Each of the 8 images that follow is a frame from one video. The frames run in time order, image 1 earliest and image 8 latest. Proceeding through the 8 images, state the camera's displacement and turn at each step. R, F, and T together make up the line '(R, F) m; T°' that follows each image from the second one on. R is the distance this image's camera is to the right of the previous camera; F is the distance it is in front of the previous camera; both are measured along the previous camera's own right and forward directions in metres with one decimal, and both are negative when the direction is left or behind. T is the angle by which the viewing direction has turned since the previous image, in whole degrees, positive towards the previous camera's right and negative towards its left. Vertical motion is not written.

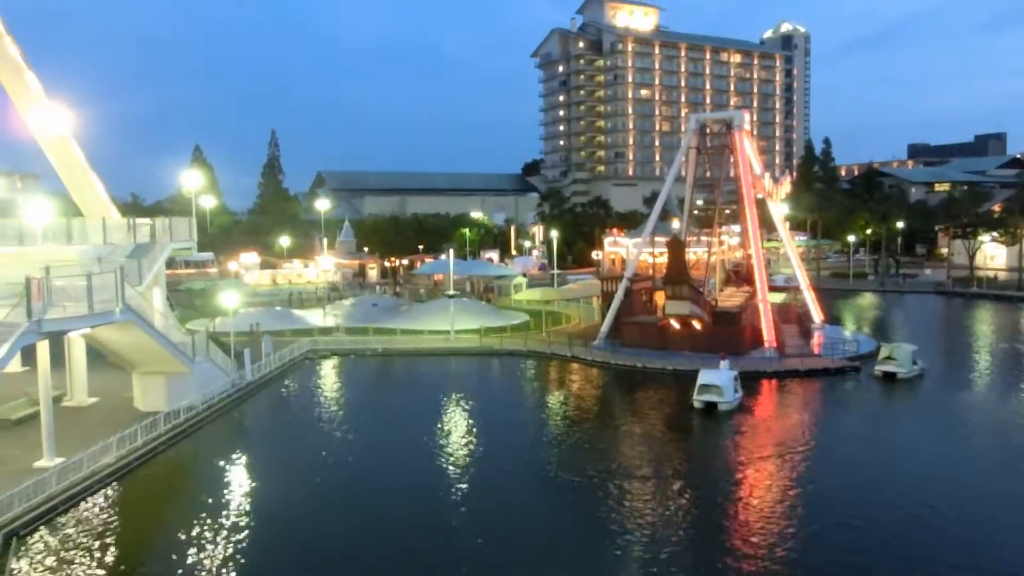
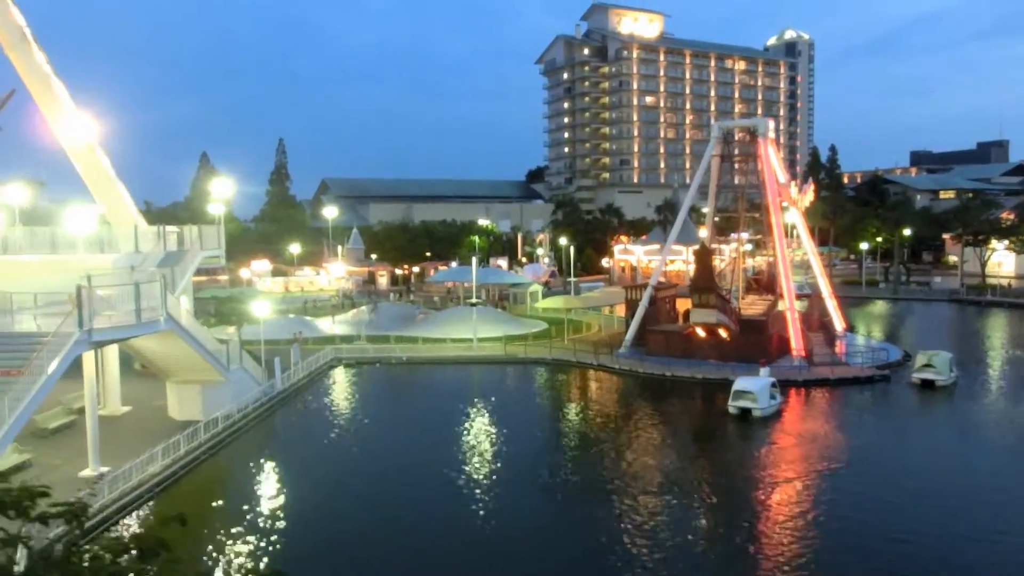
(-0.8, 0.0) m; 0°
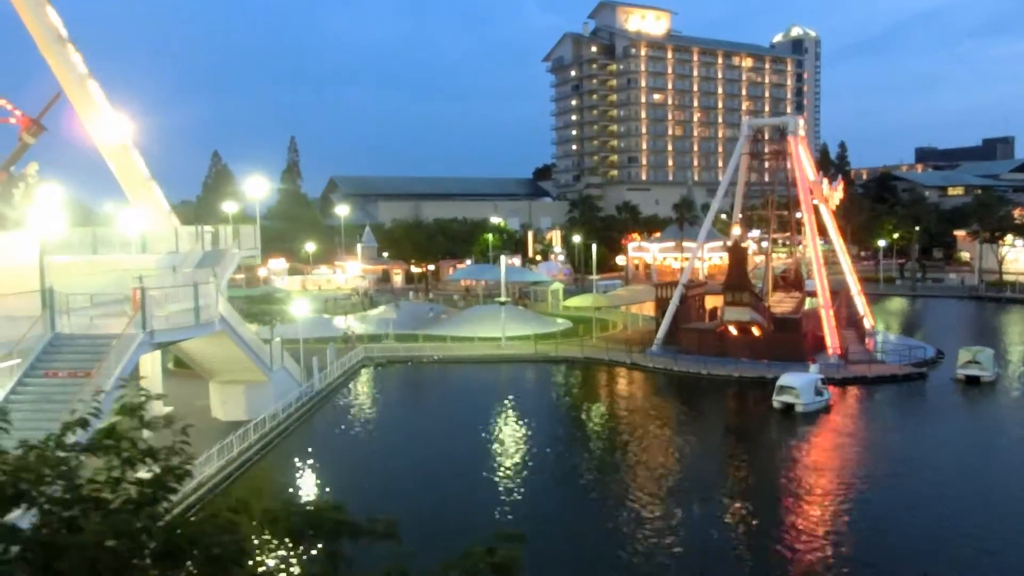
(-0.9, 0.0) m; 0°
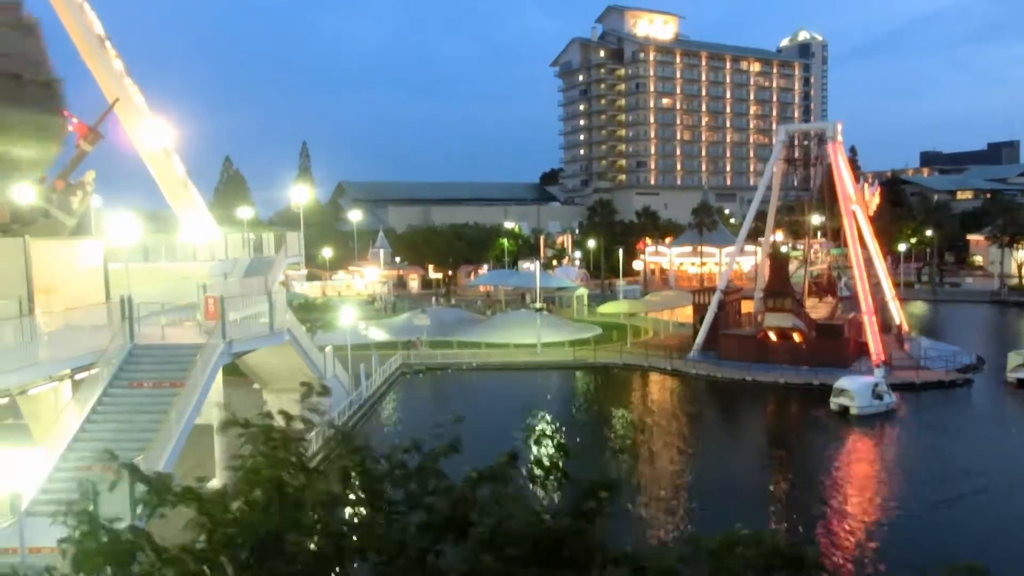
(-1.2, 0.0) m; 0°
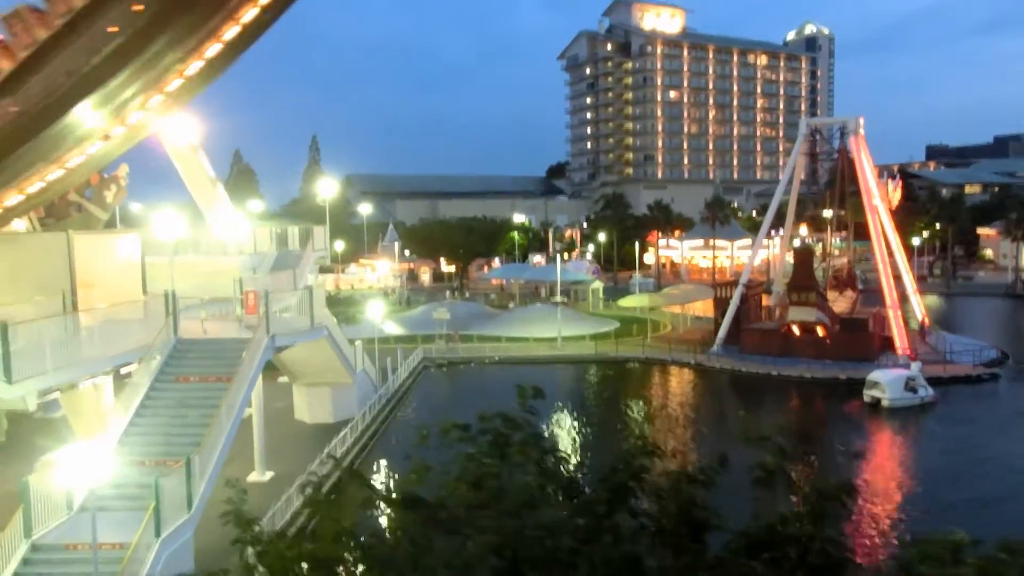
(-0.6, 0.0) m; 0°
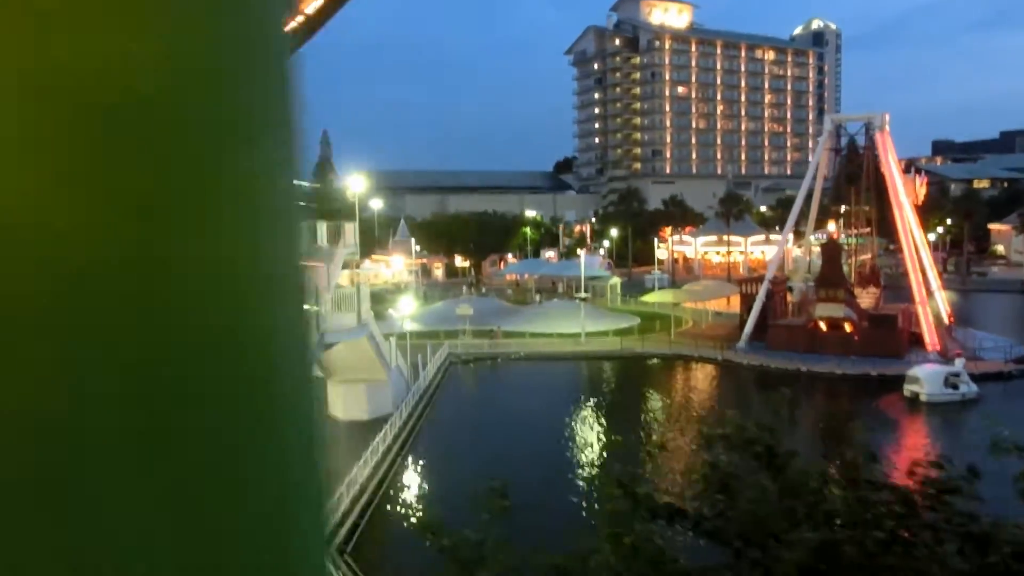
(-0.7, 0.0) m; 0°
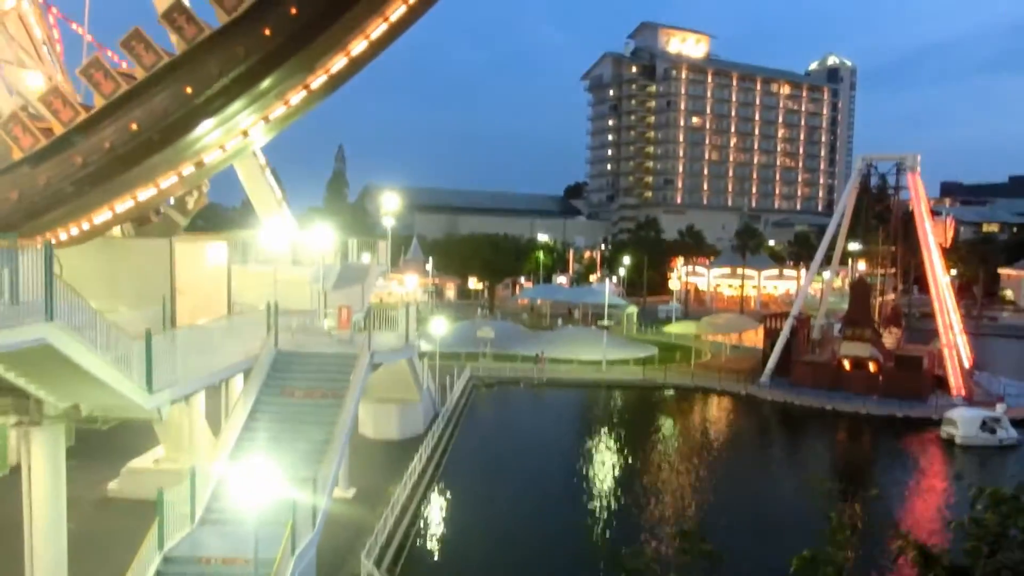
(-0.8, 0.0) m; 0°
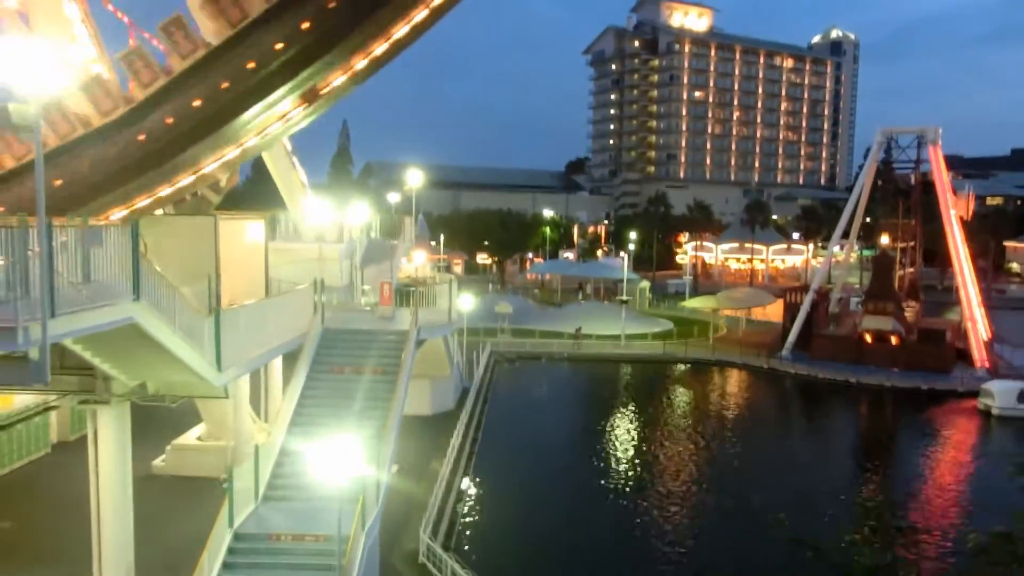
(-0.7, 0.0) m; 0°
